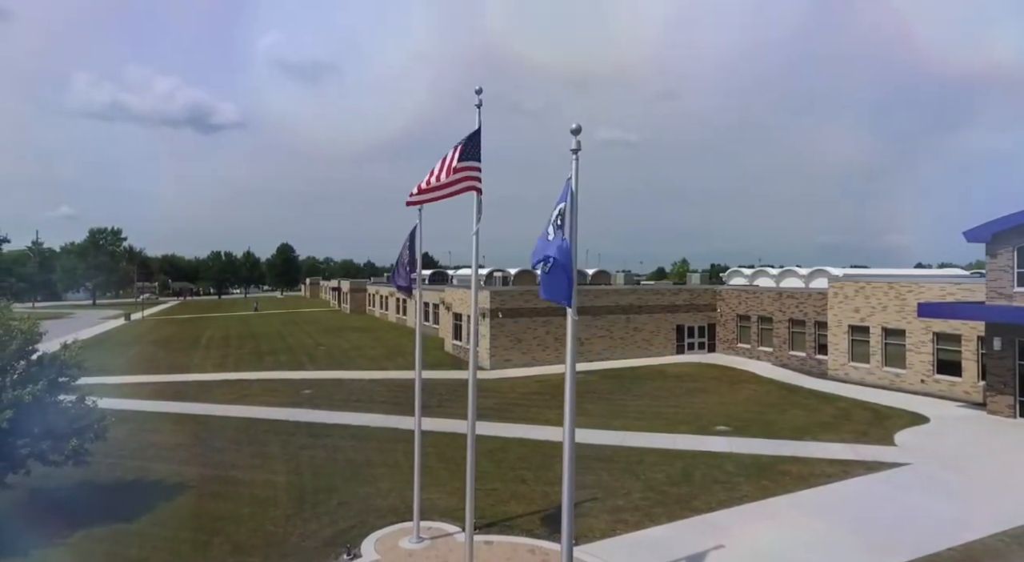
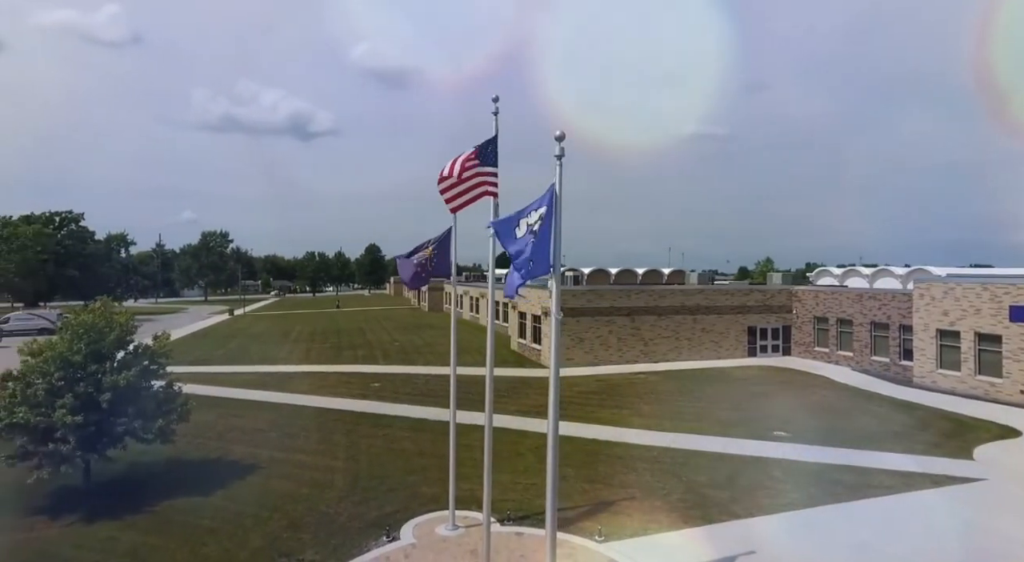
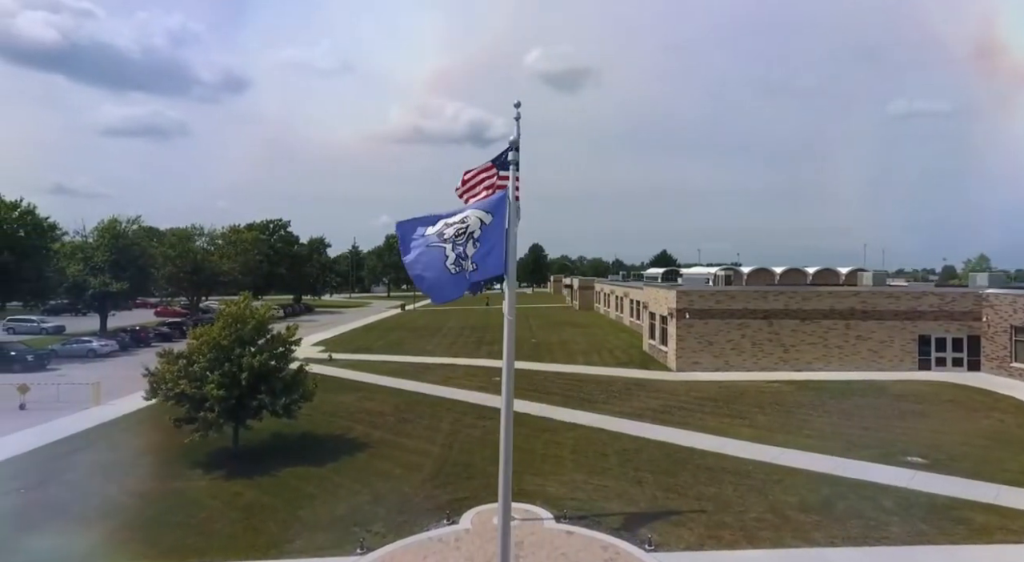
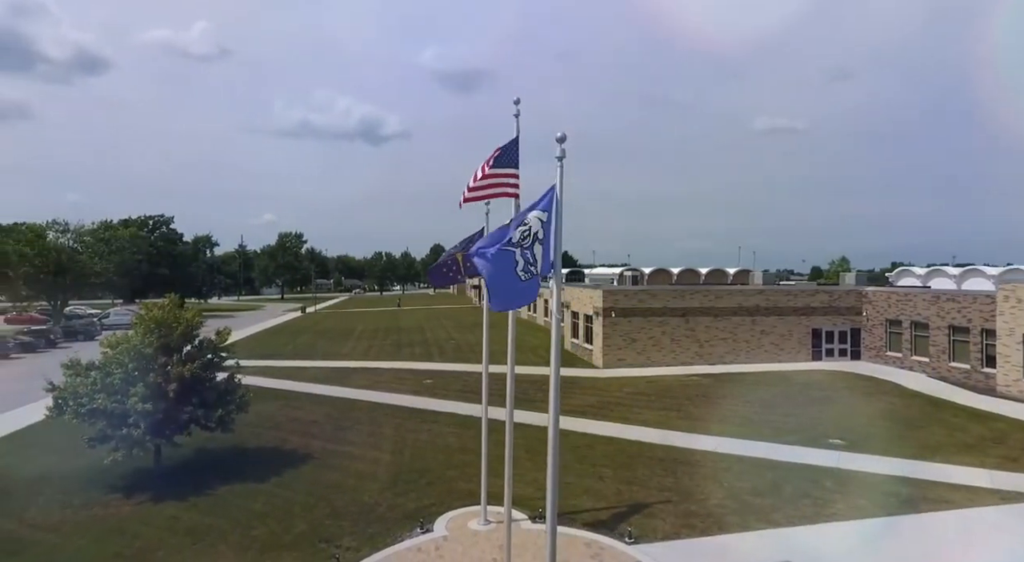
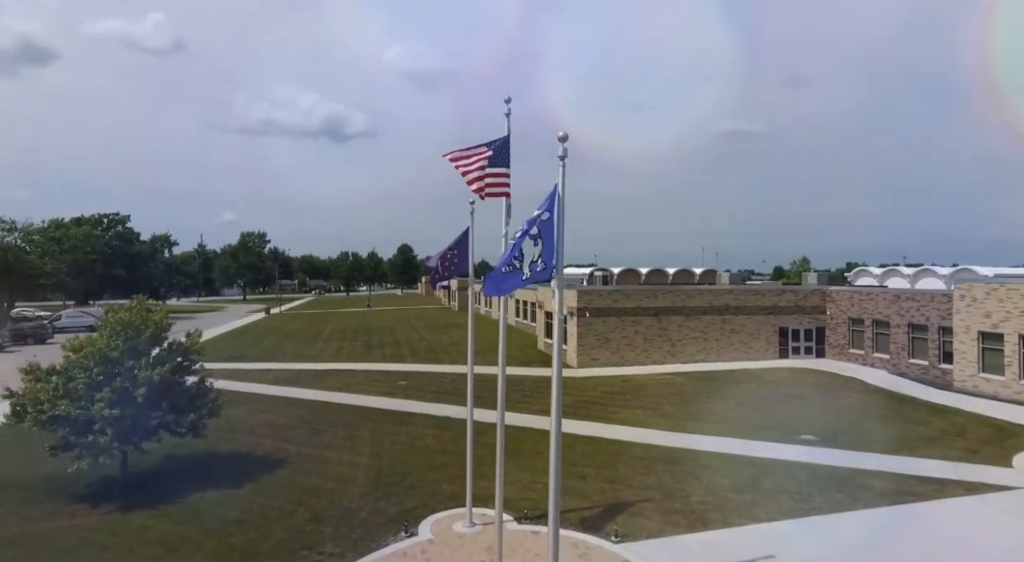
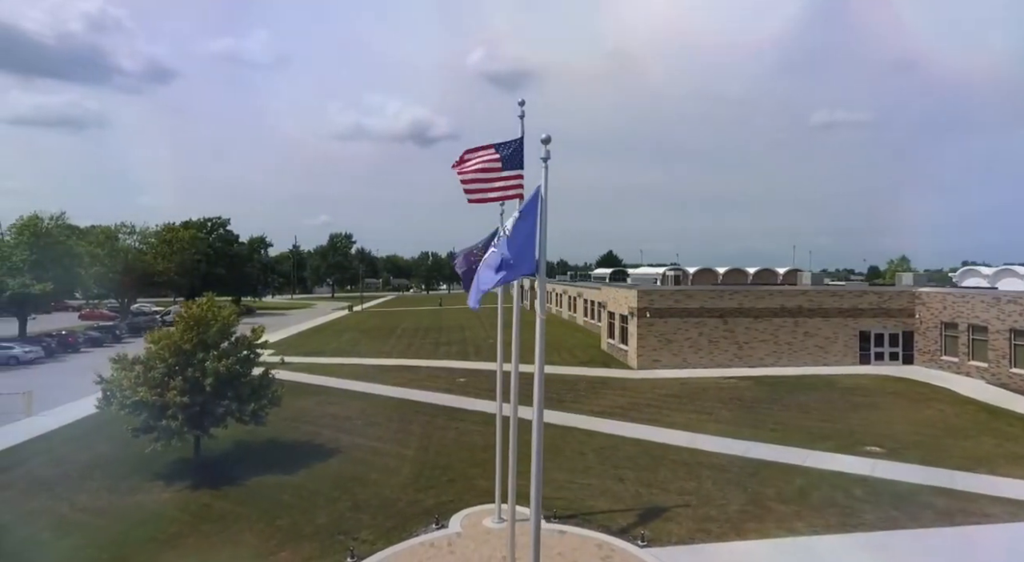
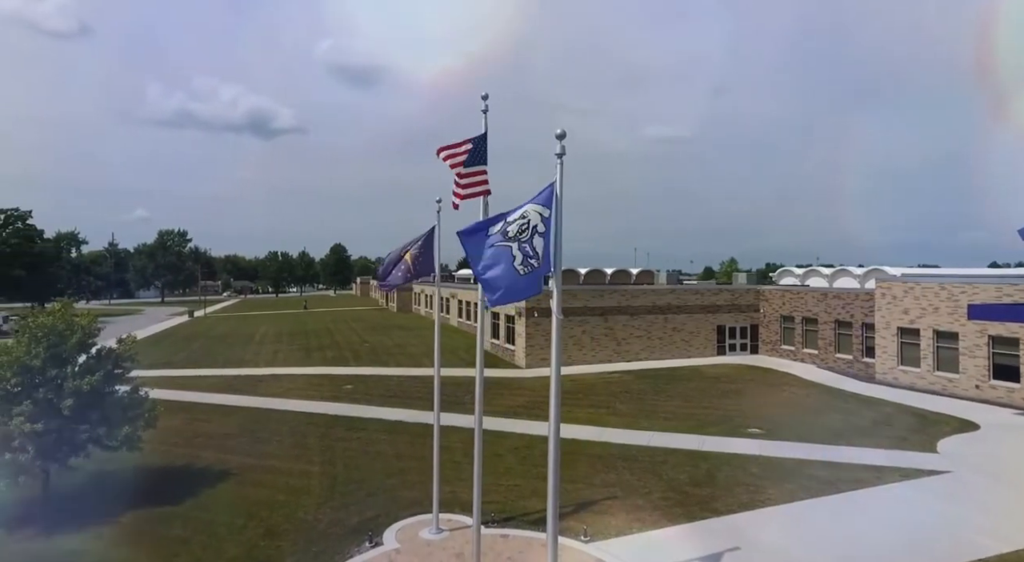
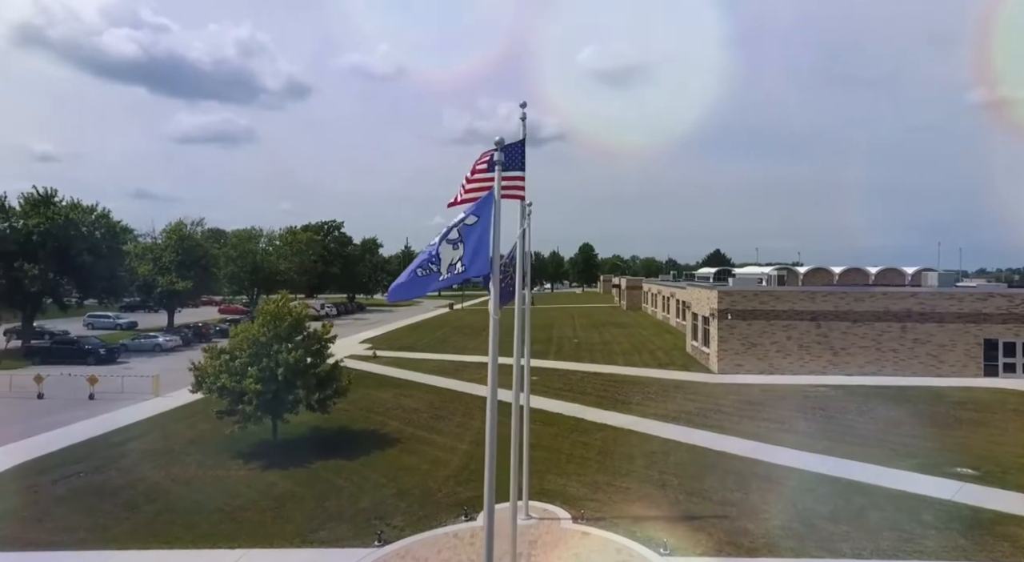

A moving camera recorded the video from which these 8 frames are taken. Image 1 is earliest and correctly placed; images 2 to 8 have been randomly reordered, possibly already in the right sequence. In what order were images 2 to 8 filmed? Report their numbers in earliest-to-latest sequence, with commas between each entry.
7, 2, 5, 4, 6, 3, 8
